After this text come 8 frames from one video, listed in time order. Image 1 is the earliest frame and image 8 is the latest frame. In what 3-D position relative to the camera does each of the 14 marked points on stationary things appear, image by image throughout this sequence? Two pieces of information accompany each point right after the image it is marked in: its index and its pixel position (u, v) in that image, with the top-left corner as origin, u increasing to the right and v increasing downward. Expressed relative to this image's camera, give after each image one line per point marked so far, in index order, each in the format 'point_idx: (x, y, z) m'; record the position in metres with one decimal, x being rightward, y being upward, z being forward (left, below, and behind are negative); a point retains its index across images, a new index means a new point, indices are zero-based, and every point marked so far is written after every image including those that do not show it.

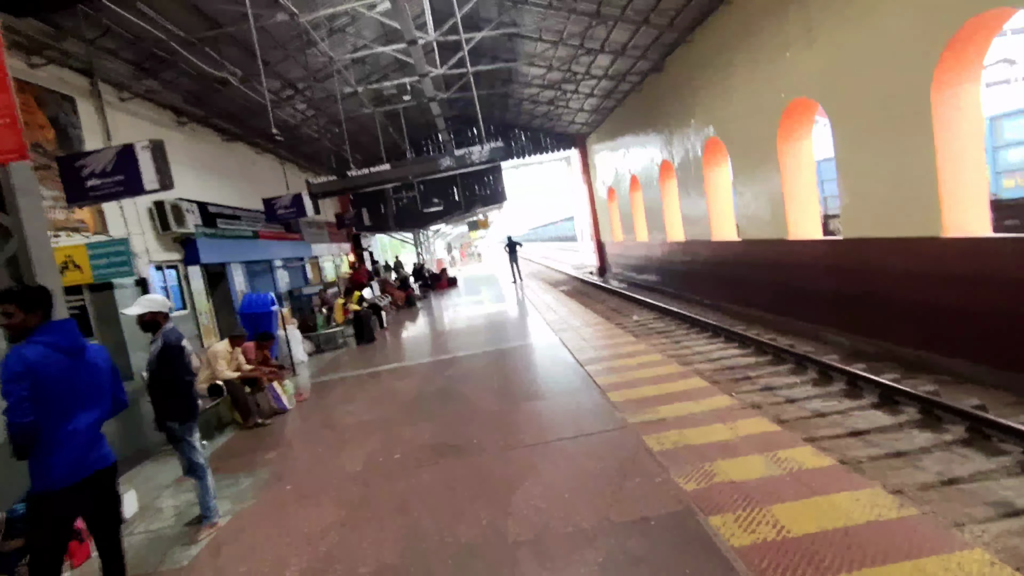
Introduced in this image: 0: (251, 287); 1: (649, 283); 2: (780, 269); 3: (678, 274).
0: (-5.7, 0.0, +12.1) m
1: (+4.1, +0.1, +16.6) m
2: (+4.3, +0.3, +8.9) m
3: (+4.2, +0.3, +13.8) m
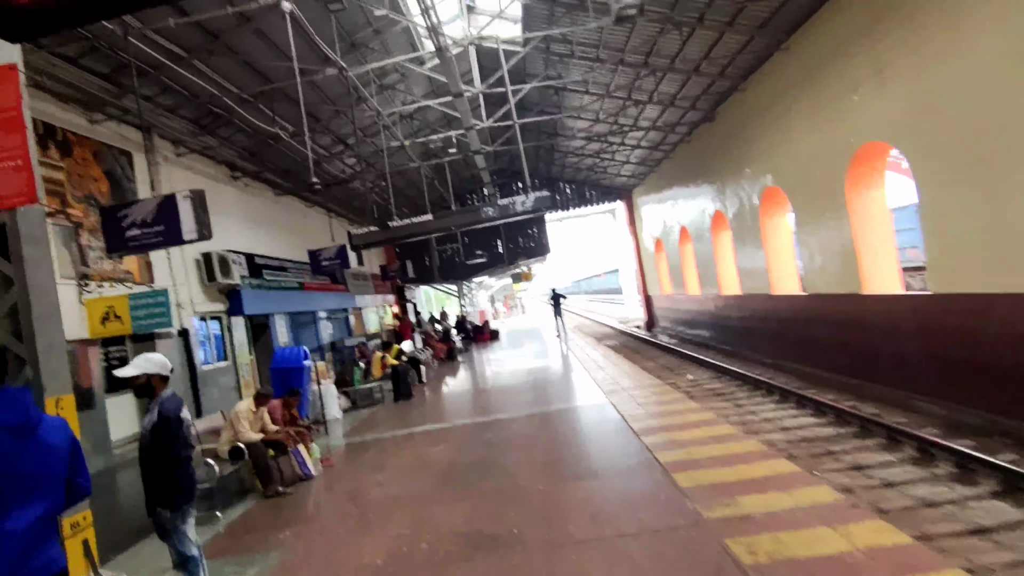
0: (-4.8, -1.1, +12.0) m
1: (+5.4, -1.5, +15.7) m
2: (+5.0, -0.6, +8.0) m
3: (+5.3, -1.0, +13.0) m
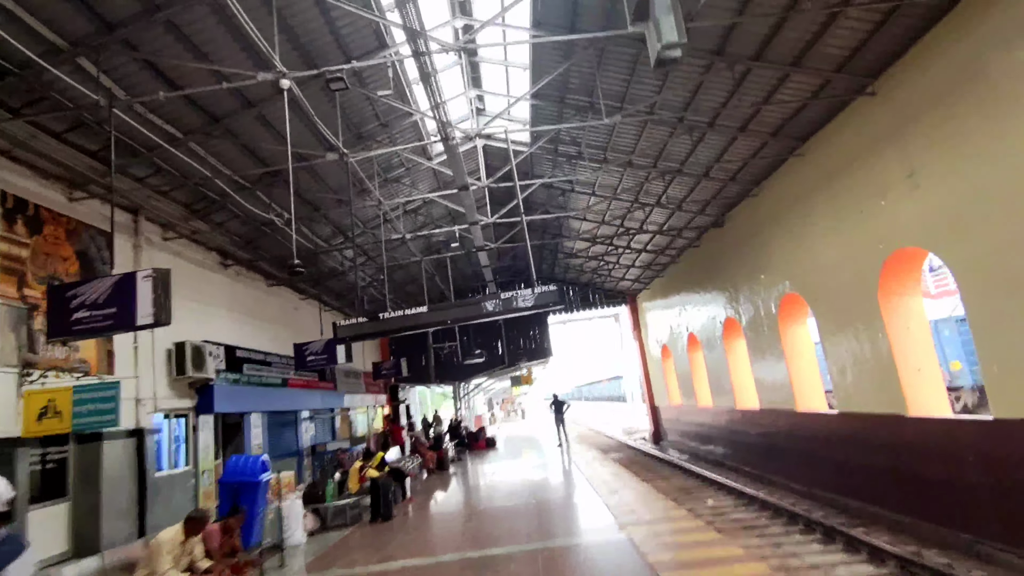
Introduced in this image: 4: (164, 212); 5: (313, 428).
0: (-4.8, -3.0, +10.9) m
1: (+5.3, -4.4, +14.5) m
2: (+5.0, -2.1, +7.1) m
3: (+5.2, -3.5, +11.9) m
4: (-5.0, +1.1, +7.9) m
5: (-4.7, -3.3, +13.0) m
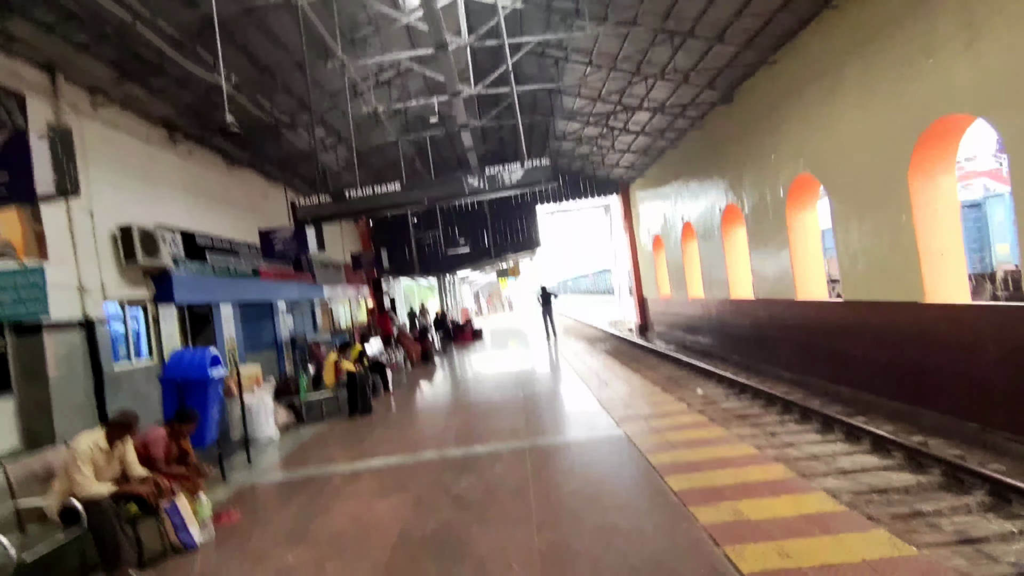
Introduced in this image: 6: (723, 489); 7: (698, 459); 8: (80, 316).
0: (-5.1, -0.9, +10.4) m
1: (+5.0, -1.5, +14.4) m
2: (+4.8, -0.7, +6.7) m
3: (+4.9, -1.1, +11.7) m
4: (-5.2, +2.6, +6.7) m
5: (-5.0, -0.7, +12.5) m
6: (+1.7, -1.6, +4.5) m
7: (+1.8, -1.7, +5.4) m
8: (-5.1, -0.3, +6.5) m
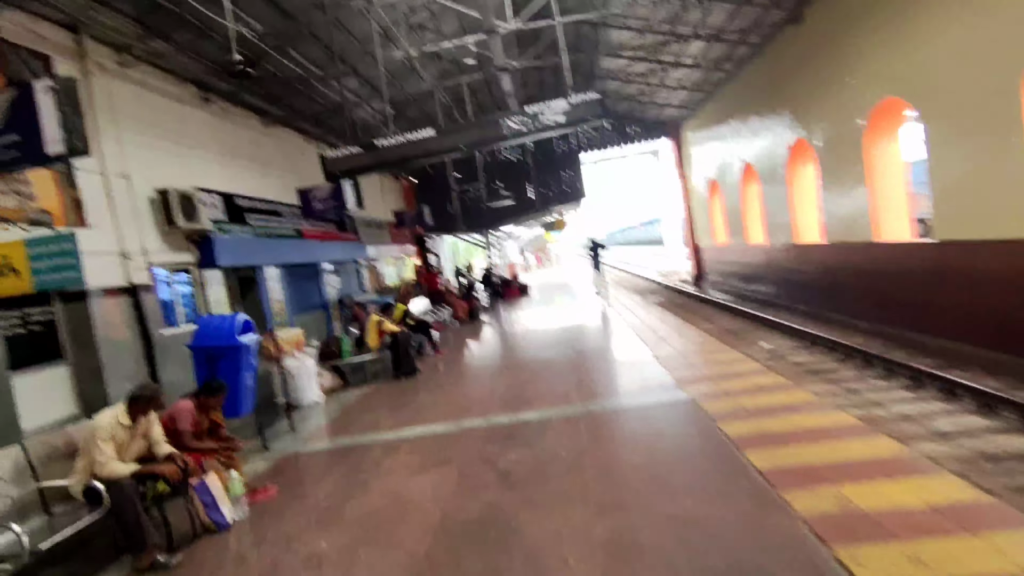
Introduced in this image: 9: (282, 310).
0: (-4.2, -0.1, +10.4) m
1: (+6.2, -0.2, +13.5) m
2: (+5.4, 0.0, +5.8) m
3: (+5.9, 0.0, +10.8) m
4: (-4.7, +3.0, +6.4) m
5: (-4.0, +0.2, +12.4) m
6: (+2.1, -1.2, +4.0) m
7: (+2.3, -1.2, +4.8) m
8: (-4.6, +0.1, +6.5) m
9: (-4.1, -0.4, +9.9) m
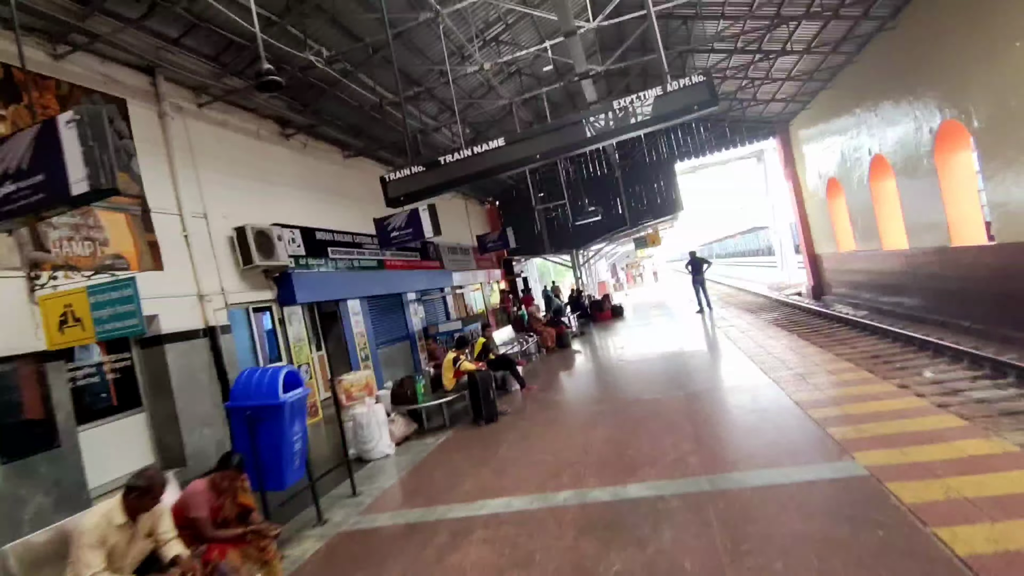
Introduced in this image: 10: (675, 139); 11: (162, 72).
0: (-2.5, -0.7, +10.1) m
1: (+8.2, -0.4, +11.5) m
2: (+6.1, 0.0, +4.0) m
3: (+7.5, -0.2, +8.8) m
4: (-3.8, +2.5, +6.4) m
5: (-2.0, -0.5, +12.1) m
6: (+2.6, -1.3, +2.7) m
7: (+3.0, -1.3, +3.5) m
8: (-3.5, -0.4, +6.3) m
9: (-2.5, -1.0, +9.5) m
10: (+5.0, +4.6, +17.1) m
11: (-4.0, +2.5, +6.3) m
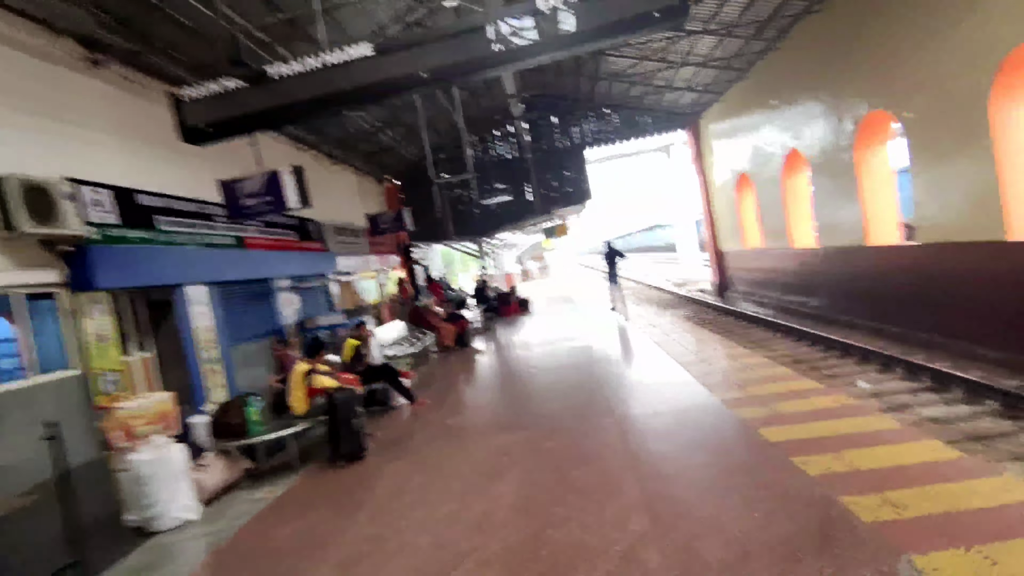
0: (-4.2, -0.5, +8.1) m
1: (+6.2, -0.4, +11.3) m
2: (+5.4, -0.1, +3.6) m
3: (+5.9, -0.2, +8.5) m
4: (-4.7, +2.7, +4.2) m
5: (-4.0, -0.2, +10.2) m
6: (+2.2, -1.4, +1.7) m
7: (+2.3, -1.3, +2.6) m
8: (-4.5, -0.2, +4.2) m
9: (-4.1, -0.7, +7.6) m
10: (+2.2, +4.8, +16.2) m
11: (-4.9, +2.7, +4.1) m
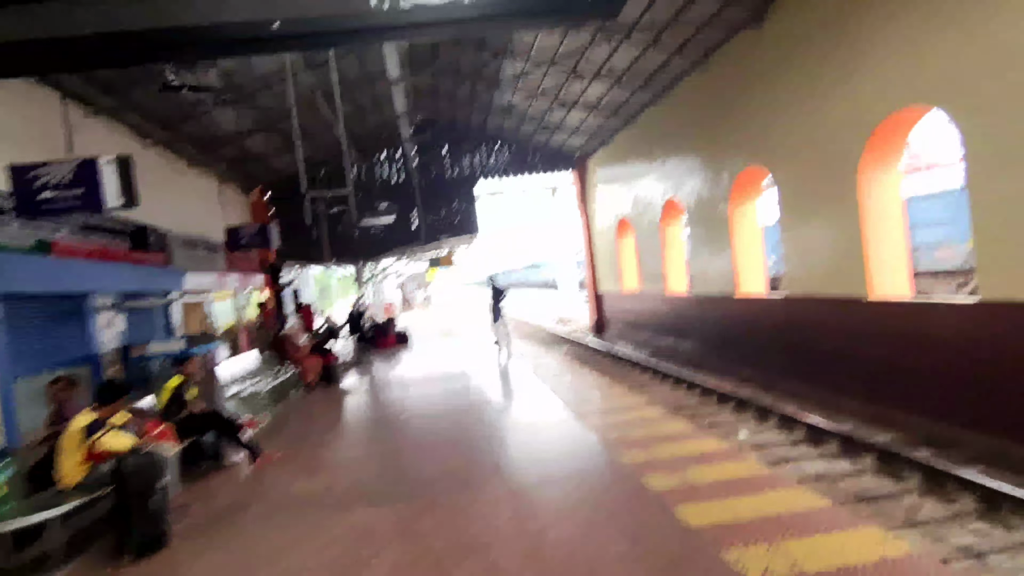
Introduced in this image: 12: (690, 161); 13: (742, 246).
0: (-5.7, -0.7, +6.3) m
1: (+3.7, -1.4, +11.6) m
2: (+4.6, -0.6, +4.0) m
3: (+4.1, -1.0, +8.9) m
4: (-5.3, +2.8, +2.6) m
5: (-5.9, -0.5, +8.4) m
6: (+1.8, -1.6, +1.3) m
7: (+1.8, -1.6, +2.2) m
8: (-5.2, -0.2, +2.4) m
9: (-5.5, -0.9, +5.8) m
10: (-0.9, +3.8, +15.9) m
11: (-5.4, +2.7, +2.4) m
12: (+3.4, +2.4, +10.6) m
13: (+4.1, +0.7, +9.7) m
